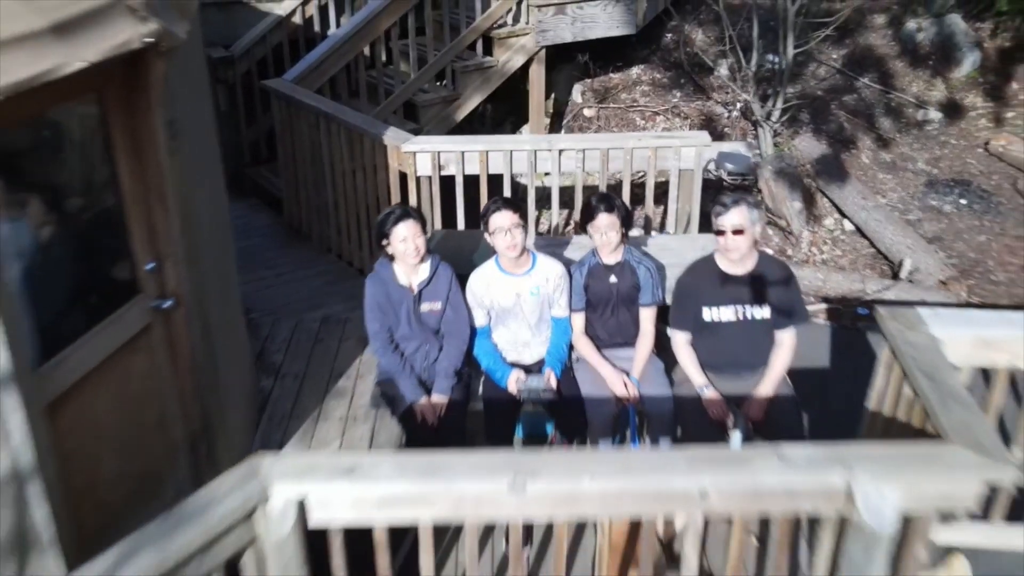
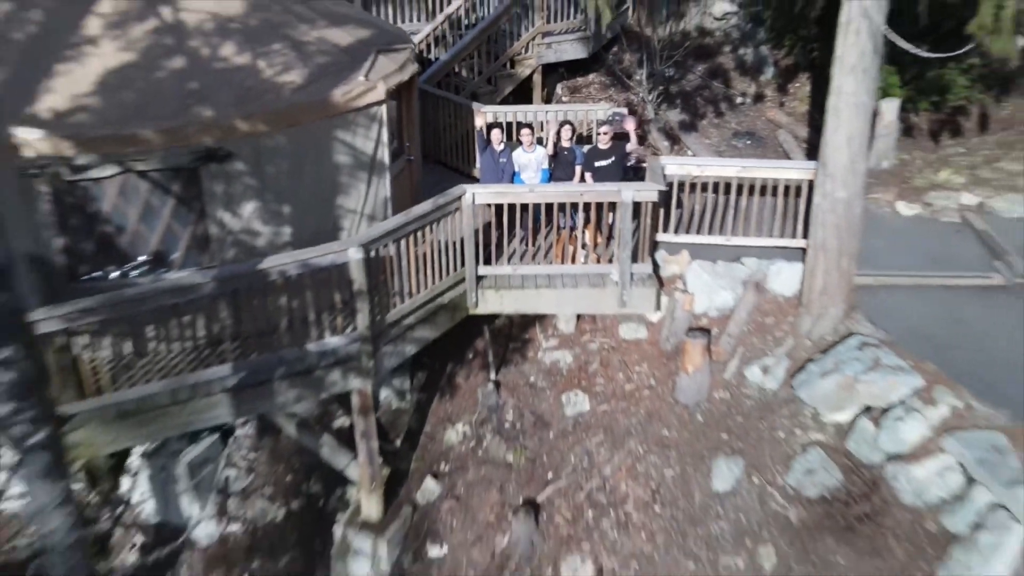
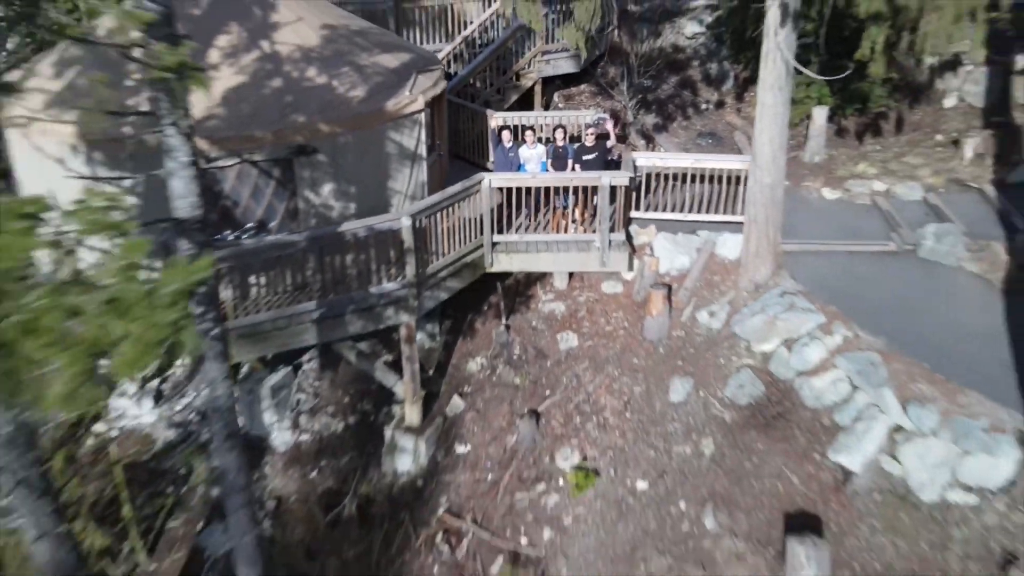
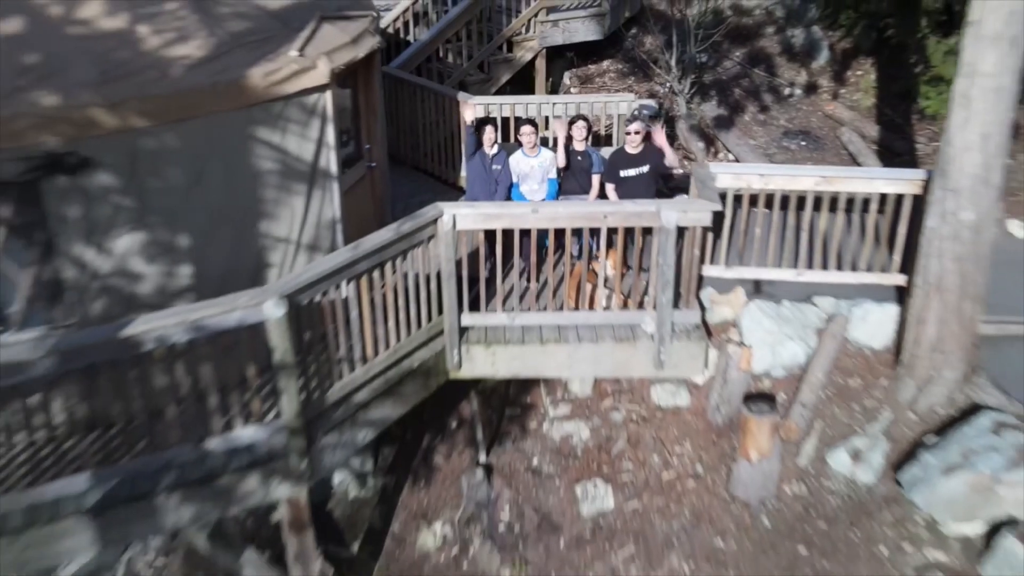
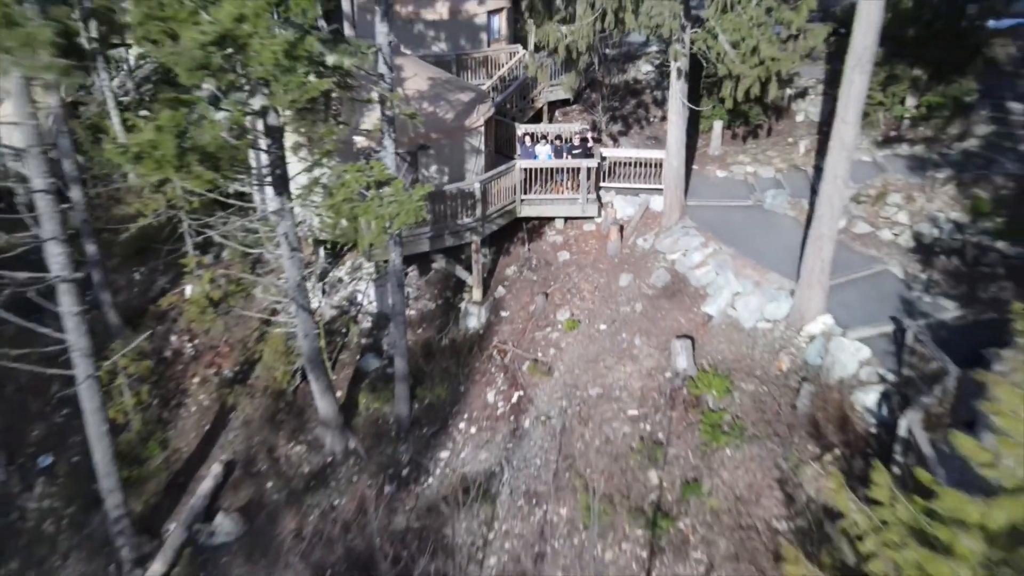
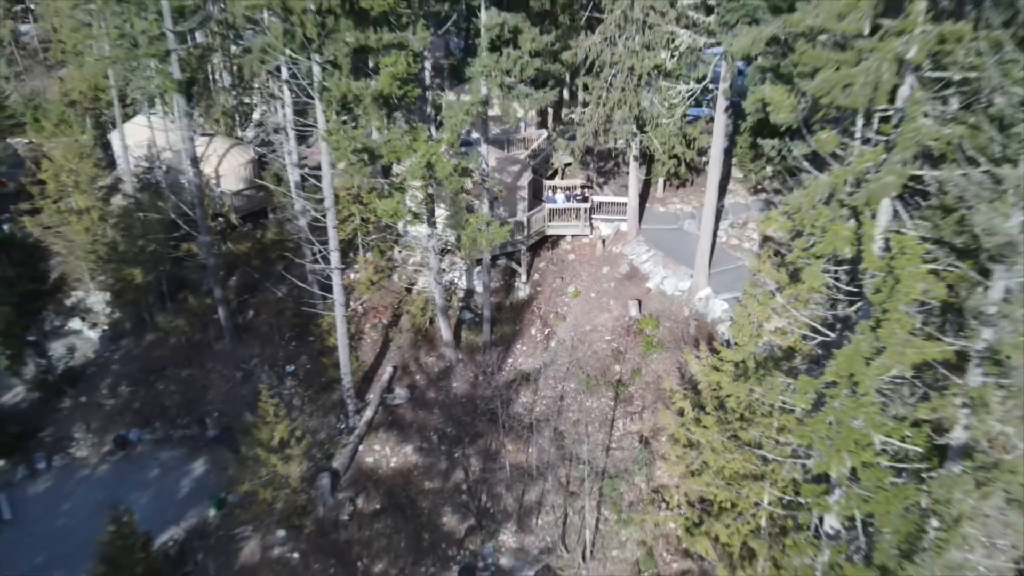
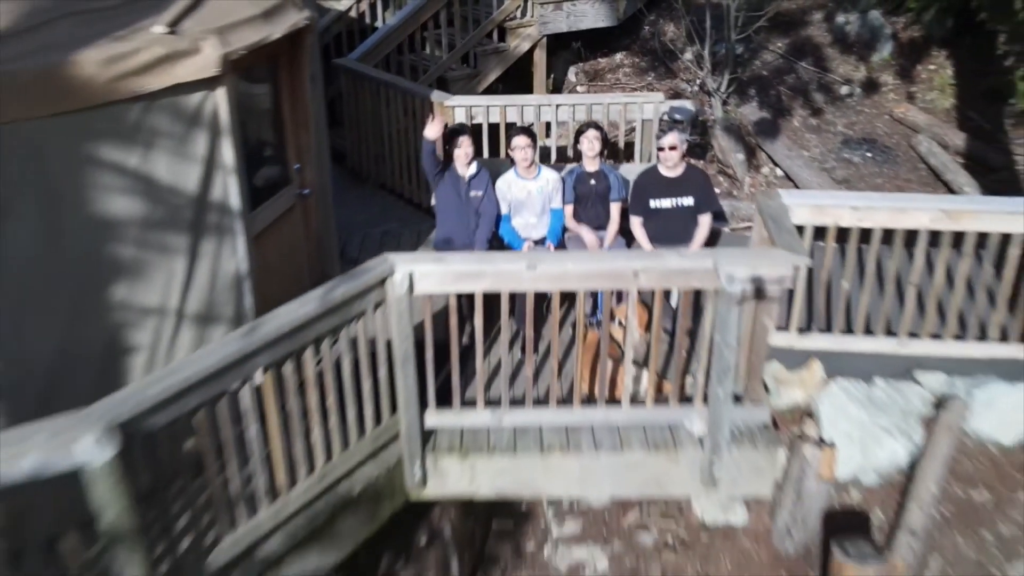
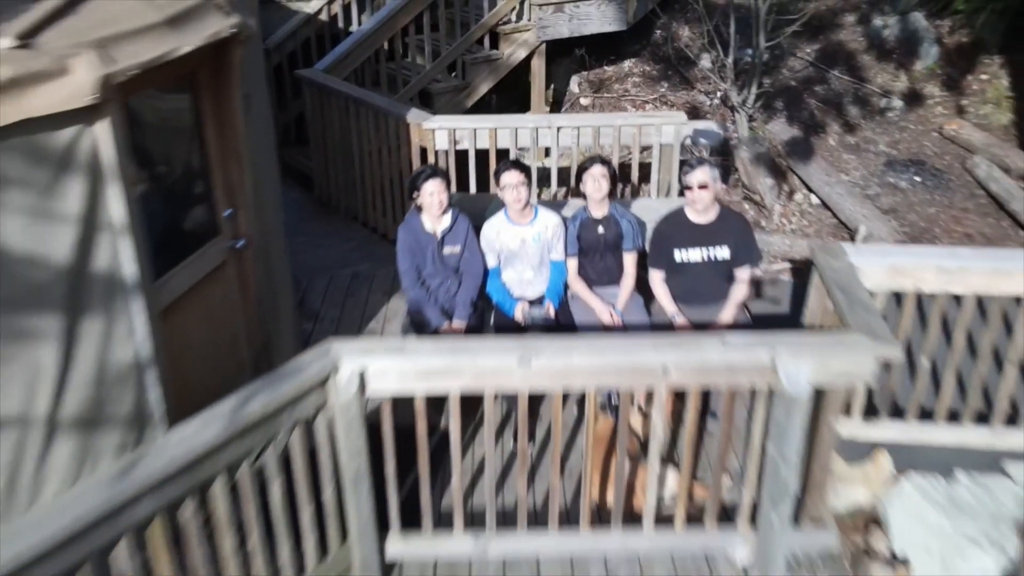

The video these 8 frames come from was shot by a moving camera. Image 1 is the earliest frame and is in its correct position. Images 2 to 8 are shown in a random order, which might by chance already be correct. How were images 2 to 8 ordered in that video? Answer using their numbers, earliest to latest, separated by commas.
8, 7, 4, 2, 3, 5, 6
